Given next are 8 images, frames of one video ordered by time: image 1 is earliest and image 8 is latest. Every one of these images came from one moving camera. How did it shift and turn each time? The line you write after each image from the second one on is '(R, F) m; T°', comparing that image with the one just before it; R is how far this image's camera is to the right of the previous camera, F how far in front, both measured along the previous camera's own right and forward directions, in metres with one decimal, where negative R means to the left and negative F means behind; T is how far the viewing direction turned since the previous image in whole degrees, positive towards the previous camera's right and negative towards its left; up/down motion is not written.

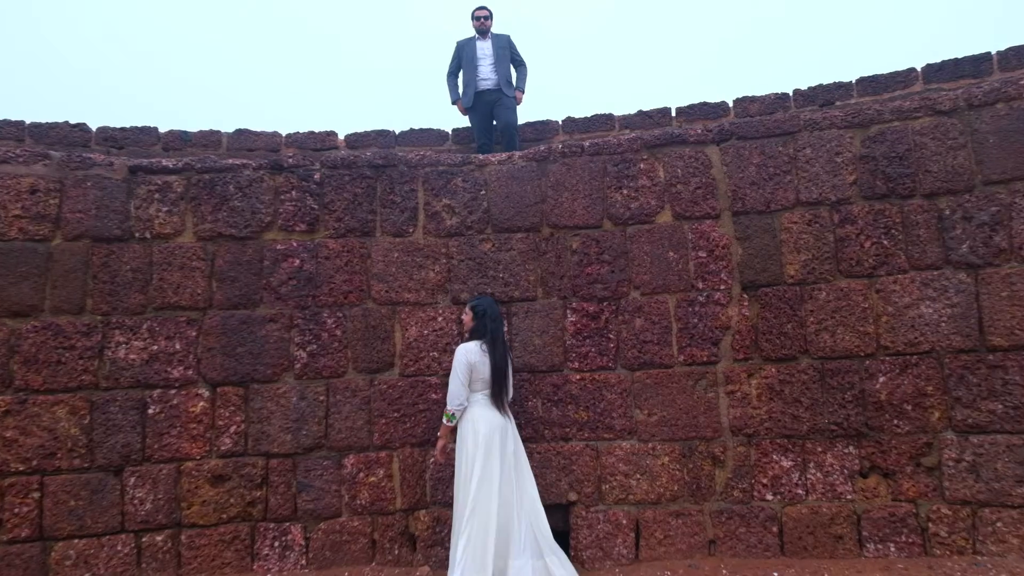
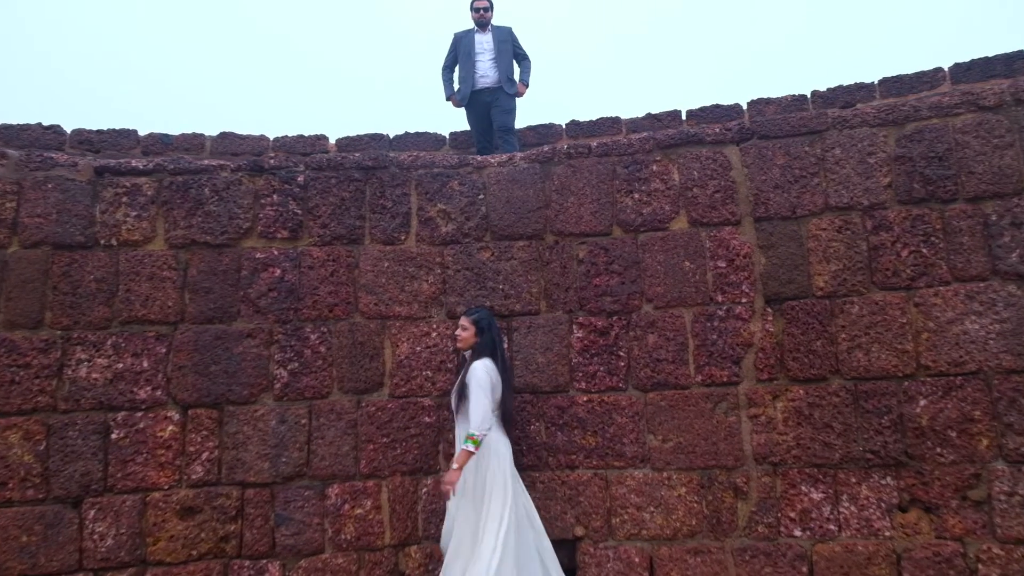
(0.0, +0.4) m; 0°
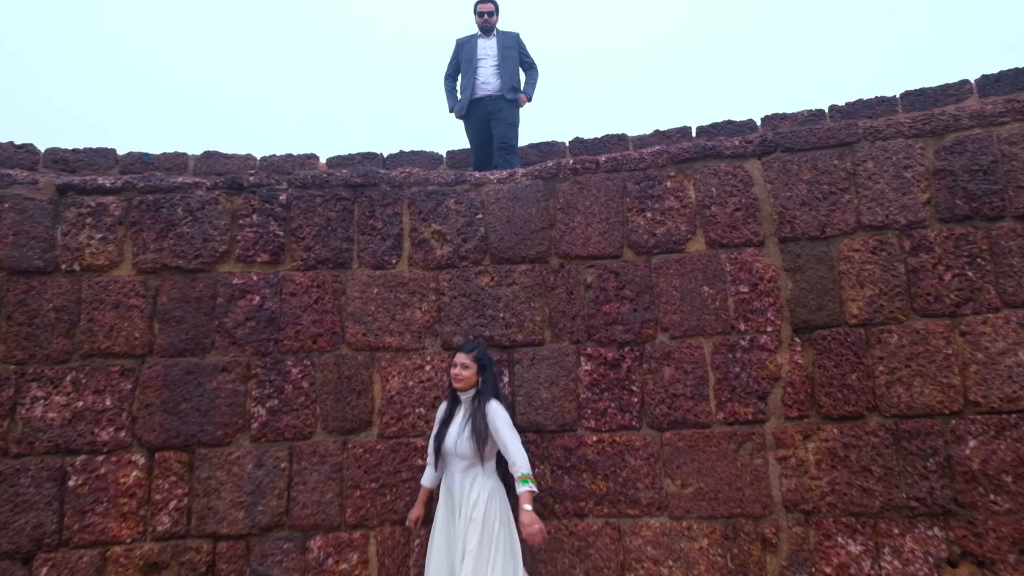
(0.0, +0.4) m; 0°
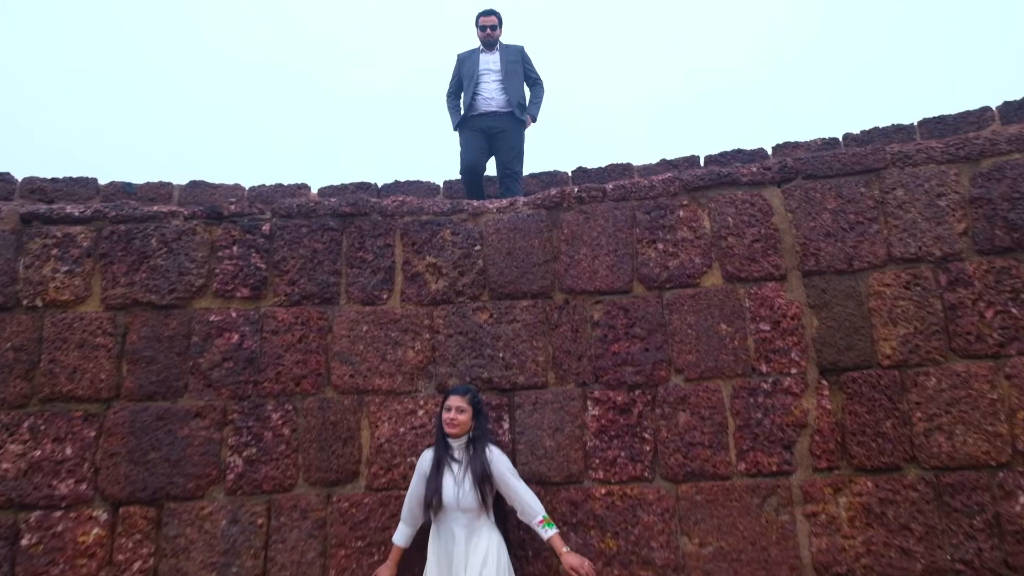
(0.0, +0.3) m; 0°
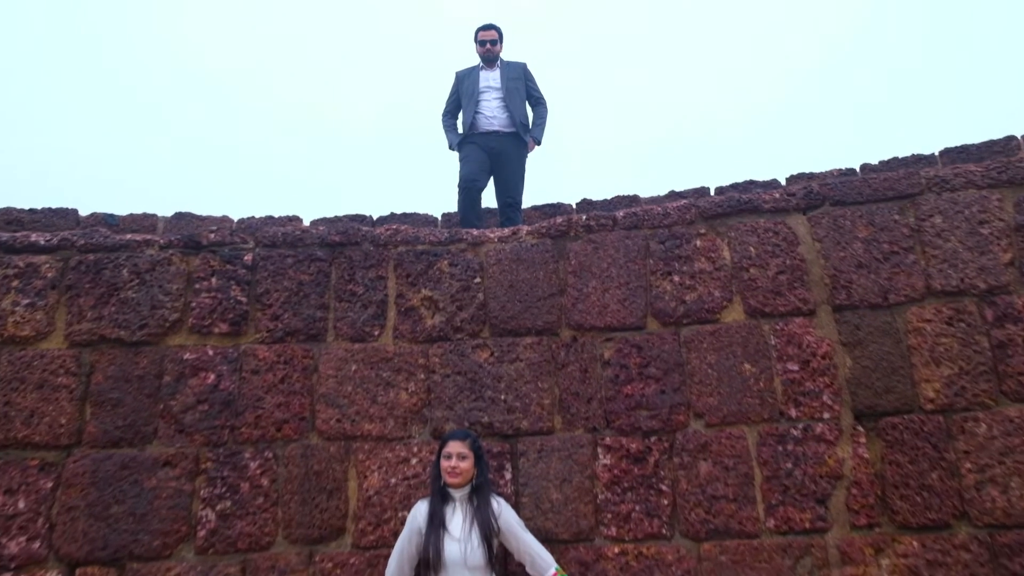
(0.0, +0.3) m; 0°
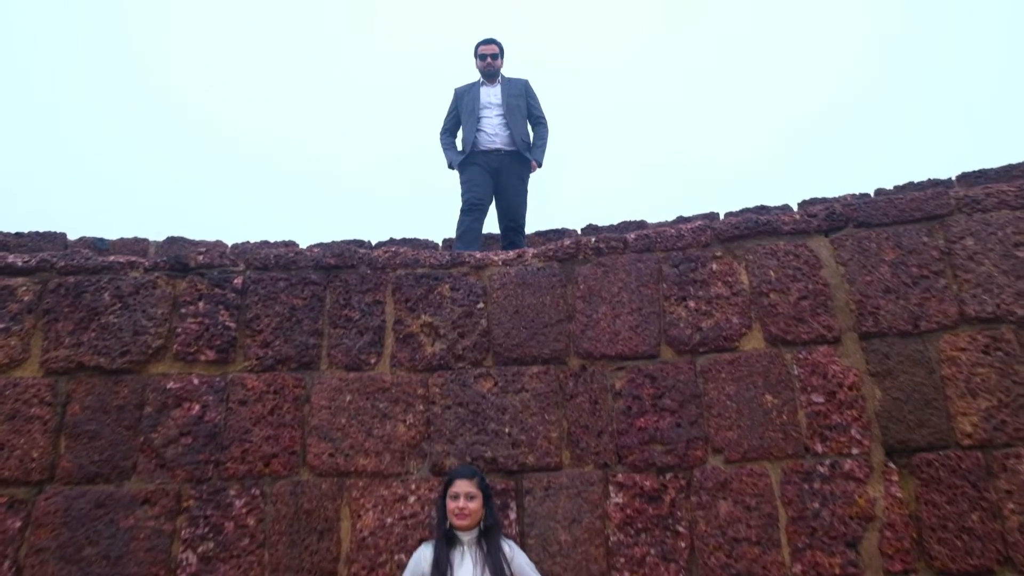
(0.0, +0.2) m; 0°
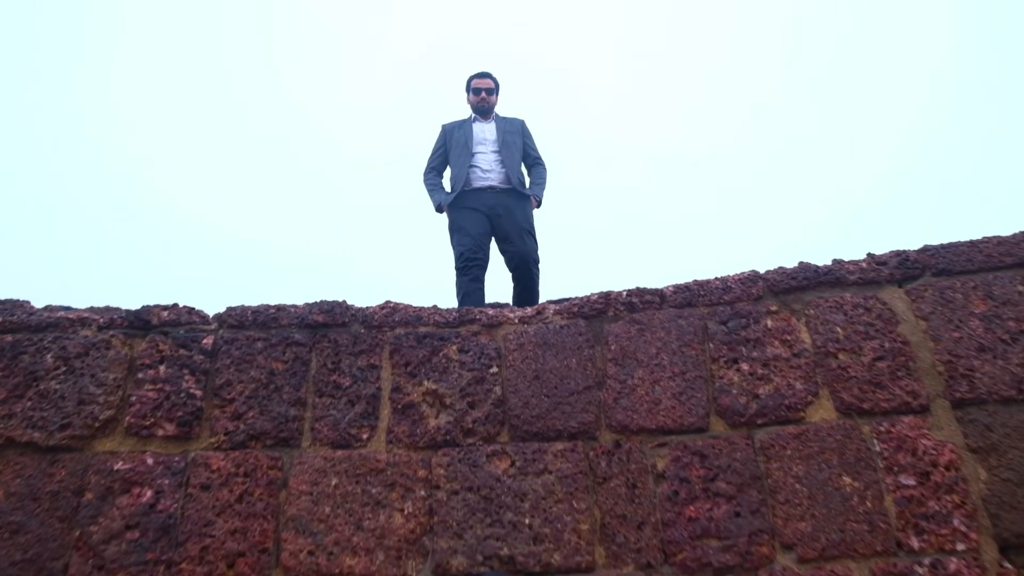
(-0.1, +0.5) m; 0°
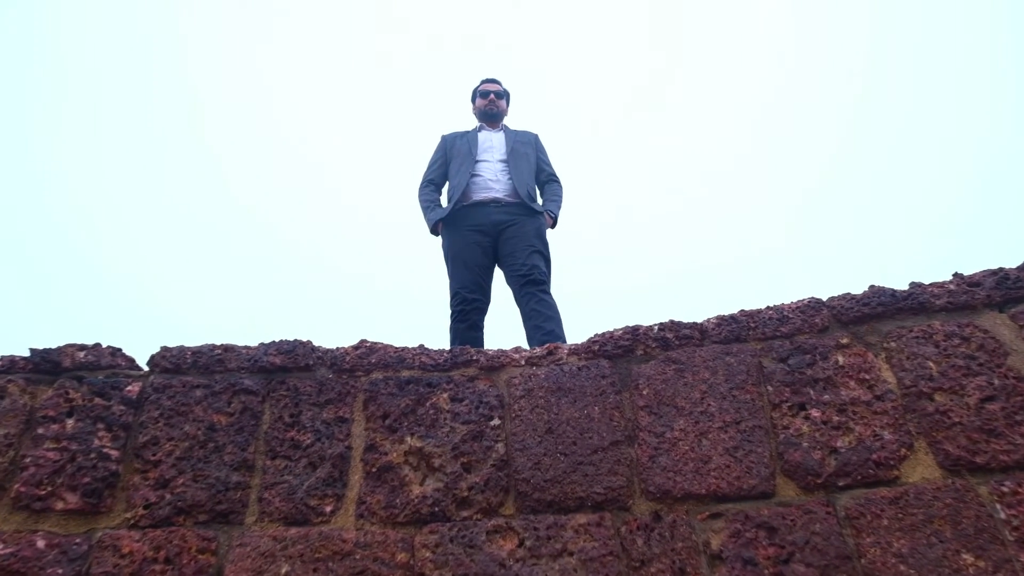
(0.0, +0.6) m; +1°
